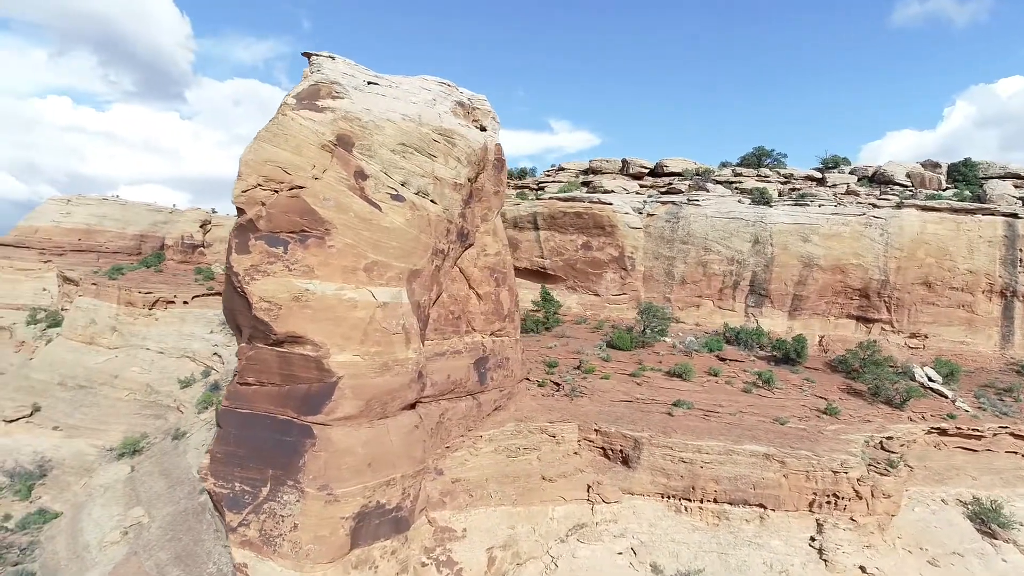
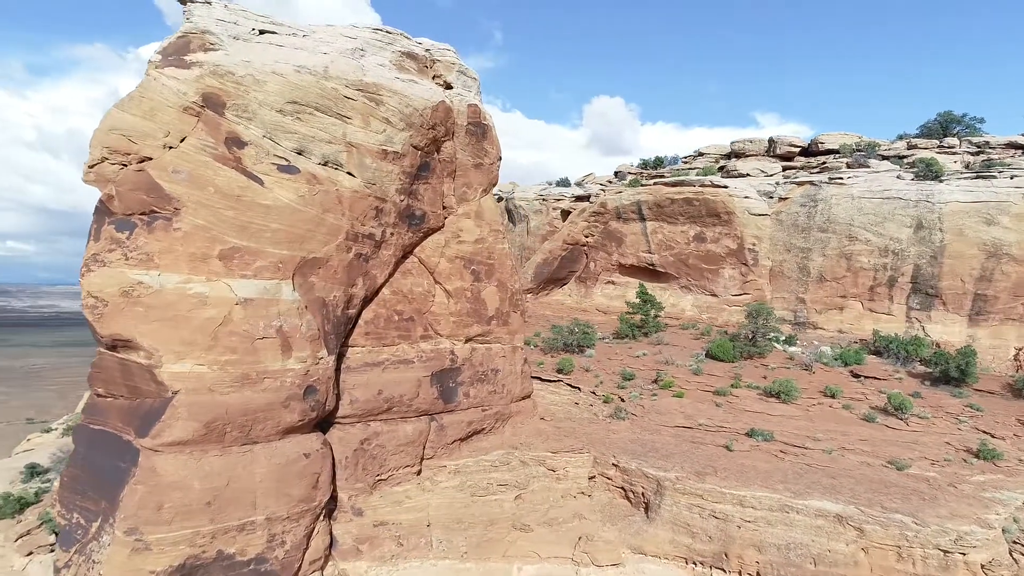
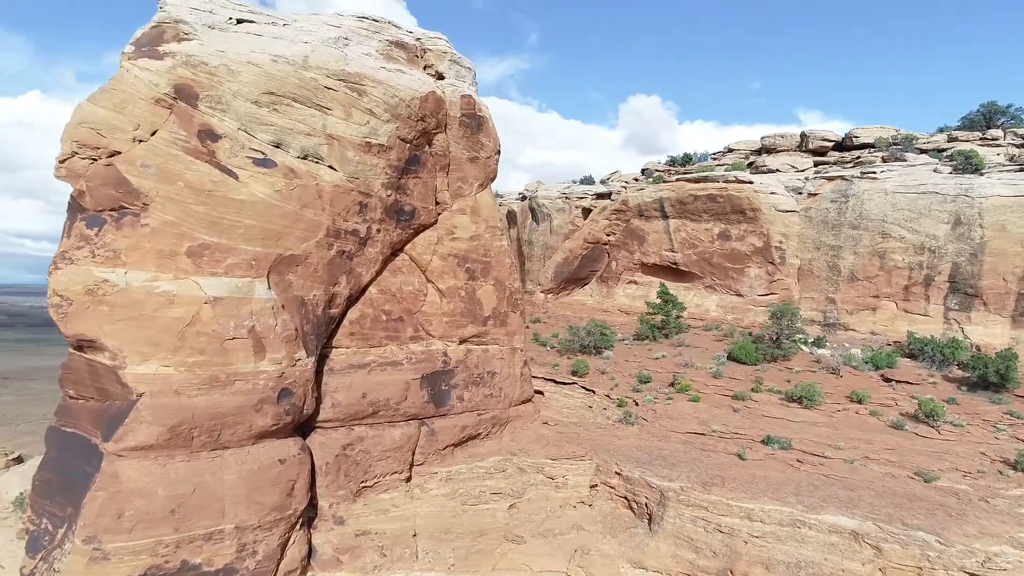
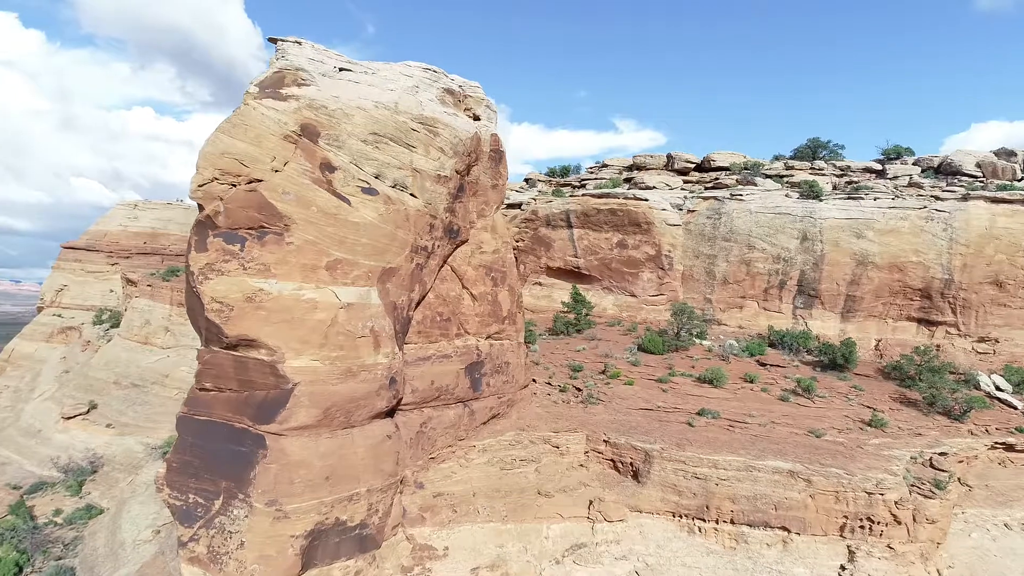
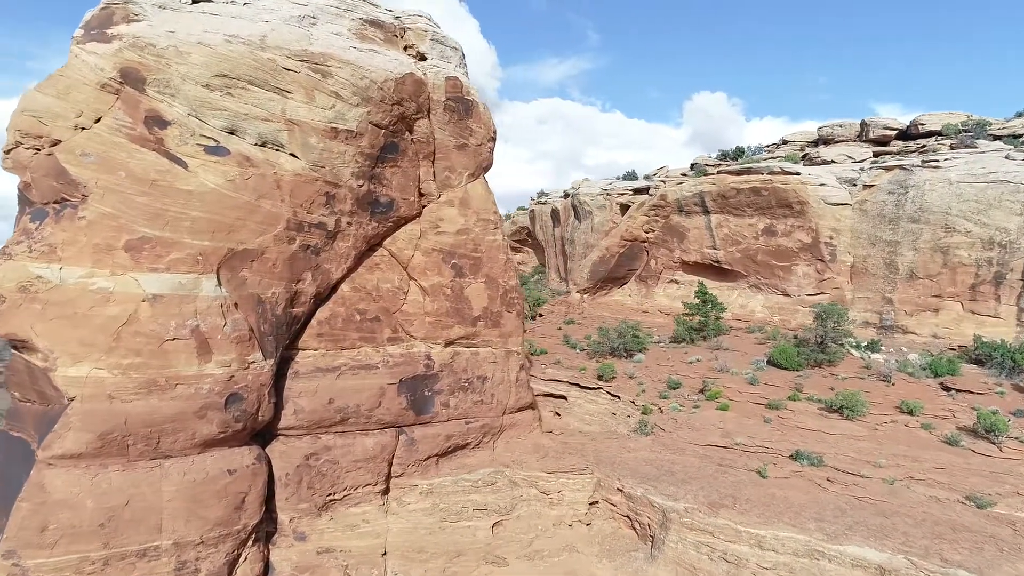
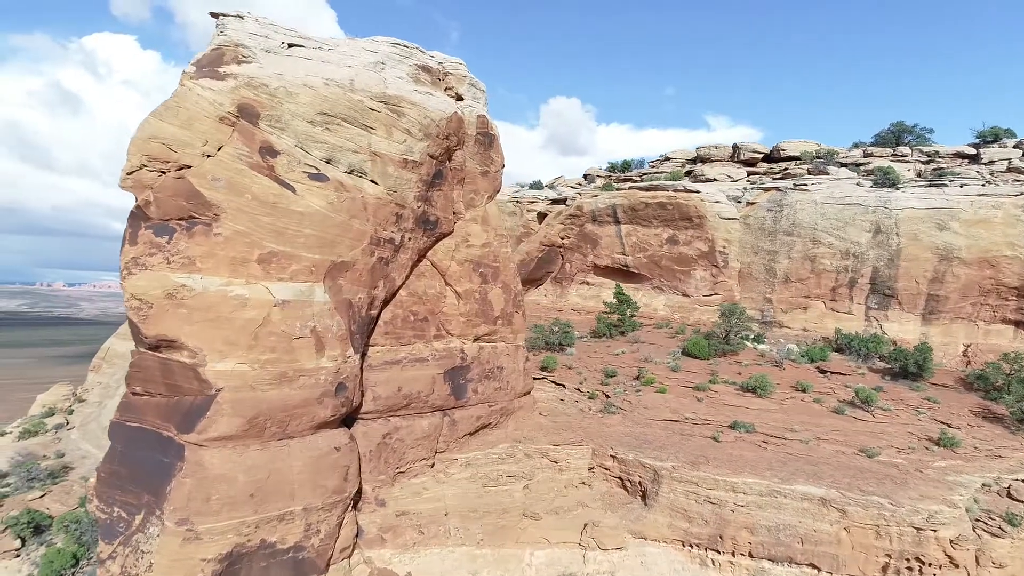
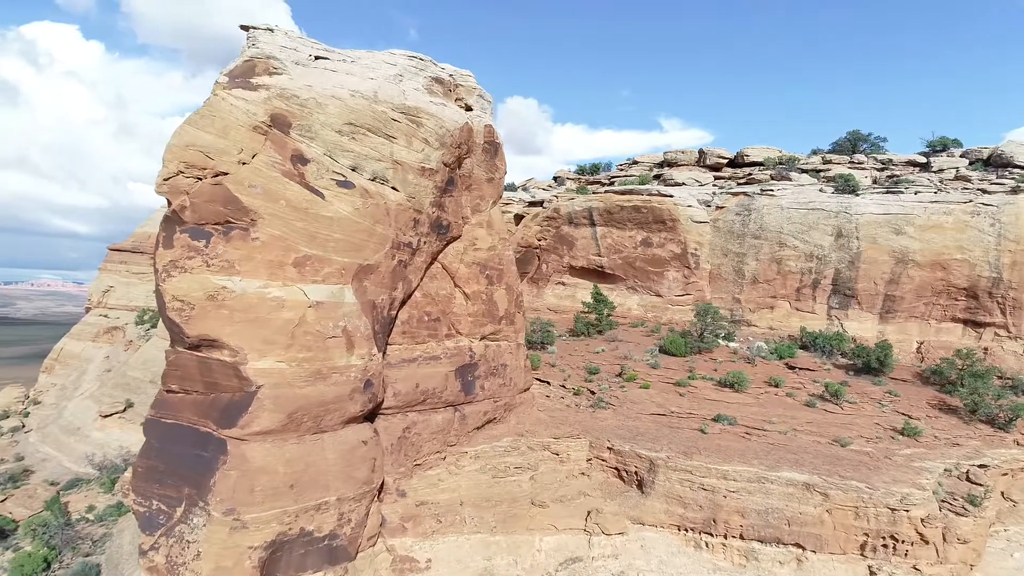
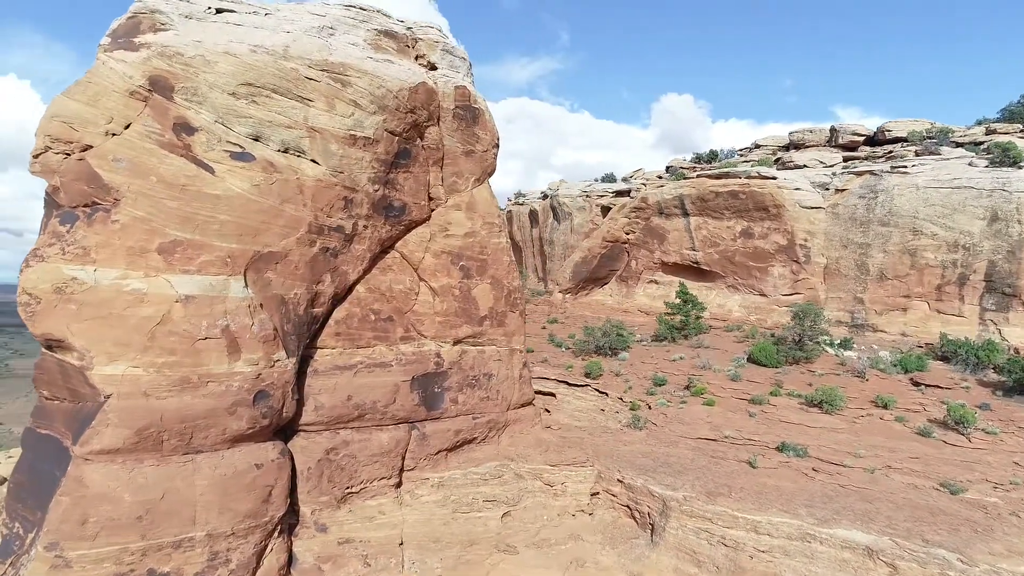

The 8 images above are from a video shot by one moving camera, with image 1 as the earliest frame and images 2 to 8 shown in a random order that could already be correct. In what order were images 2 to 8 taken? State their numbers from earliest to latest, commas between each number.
4, 7, 6, 2, 3, 8, 5
